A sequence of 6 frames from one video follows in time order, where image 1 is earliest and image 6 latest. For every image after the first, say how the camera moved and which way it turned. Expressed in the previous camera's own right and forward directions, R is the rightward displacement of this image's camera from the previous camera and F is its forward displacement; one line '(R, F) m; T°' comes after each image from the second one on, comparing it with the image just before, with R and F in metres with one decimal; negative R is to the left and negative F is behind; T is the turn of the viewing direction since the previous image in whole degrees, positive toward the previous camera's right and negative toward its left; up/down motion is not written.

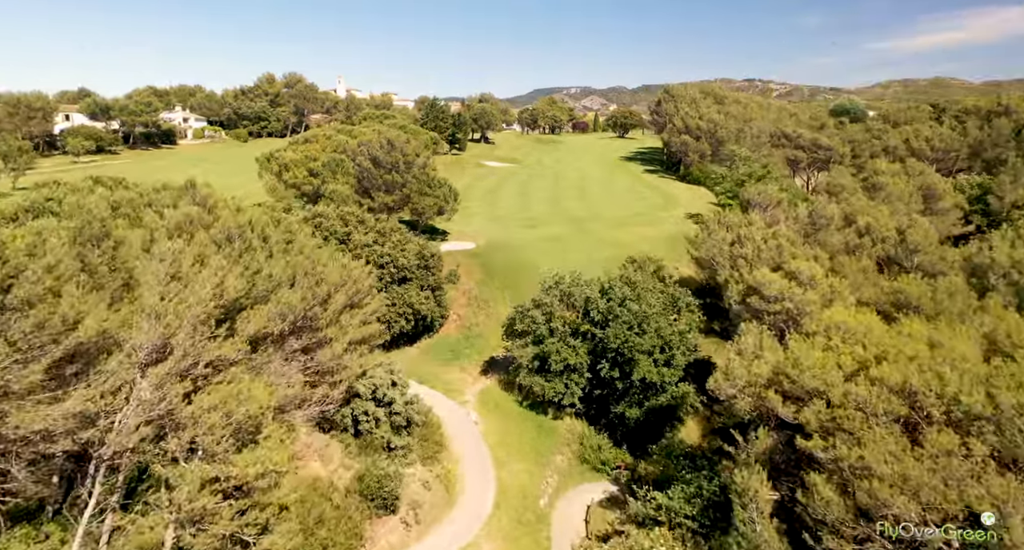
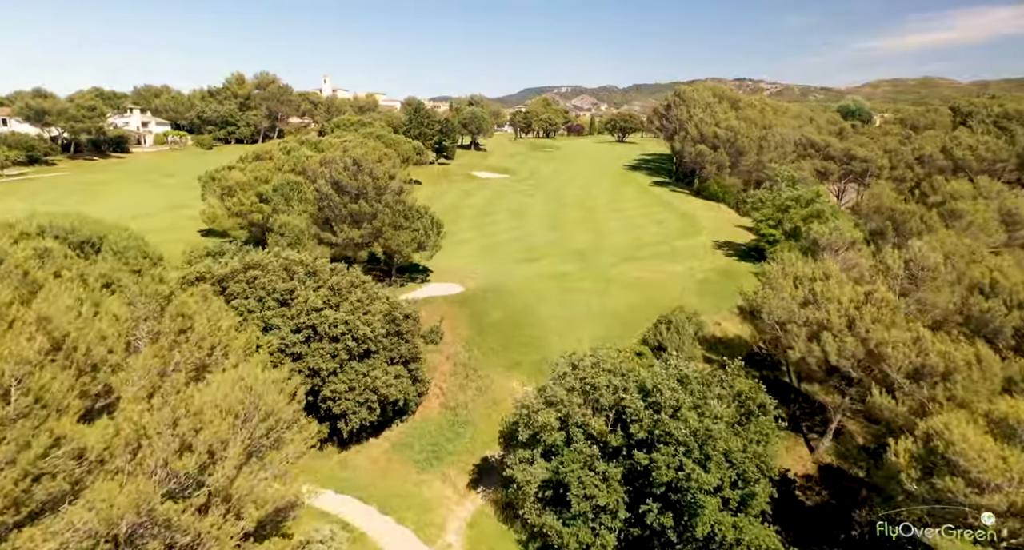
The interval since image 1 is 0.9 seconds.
(-0.4, +10.3) m; +1°
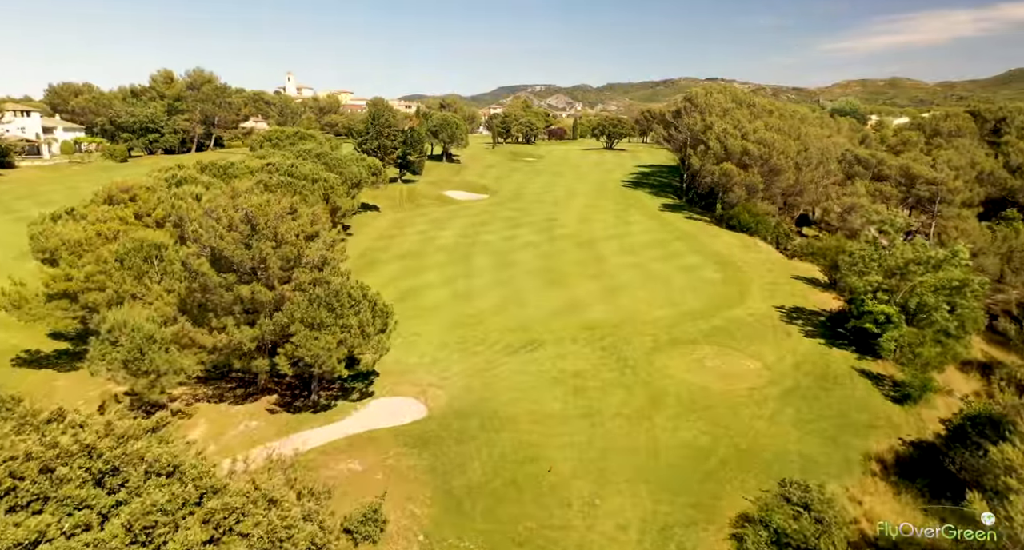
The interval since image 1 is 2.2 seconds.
(-0.6, +16.1) m; +2°
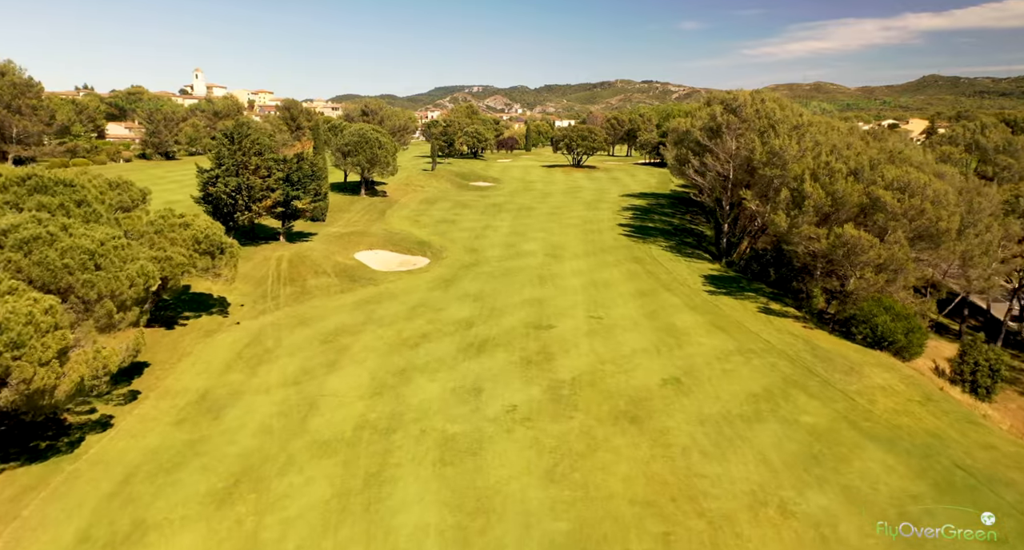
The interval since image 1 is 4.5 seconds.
(-1.0, +30.0) m; +6°
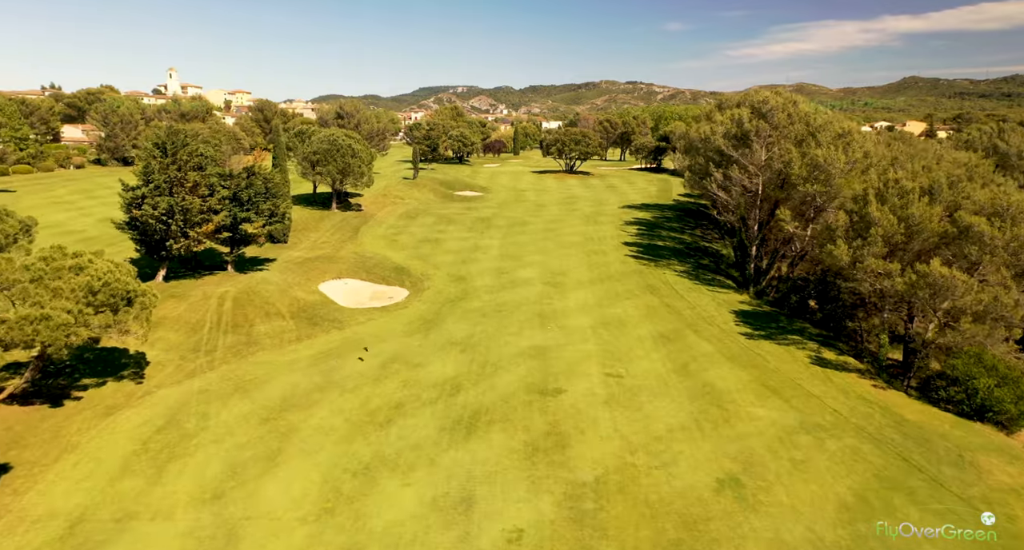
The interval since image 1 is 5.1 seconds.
(-0.6, +8.3) m; +1°
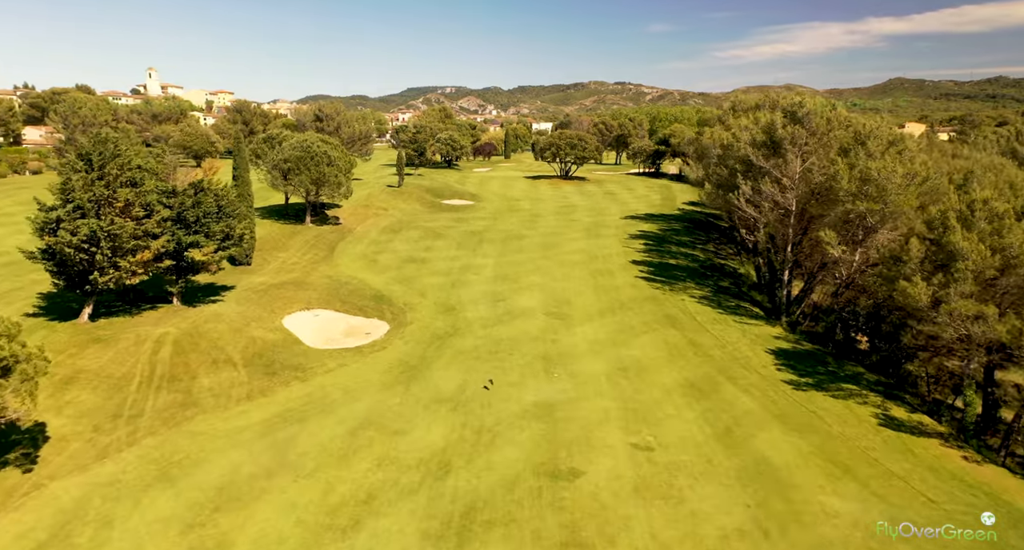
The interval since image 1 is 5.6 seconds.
(-0.5, +6.6) m; +1°
